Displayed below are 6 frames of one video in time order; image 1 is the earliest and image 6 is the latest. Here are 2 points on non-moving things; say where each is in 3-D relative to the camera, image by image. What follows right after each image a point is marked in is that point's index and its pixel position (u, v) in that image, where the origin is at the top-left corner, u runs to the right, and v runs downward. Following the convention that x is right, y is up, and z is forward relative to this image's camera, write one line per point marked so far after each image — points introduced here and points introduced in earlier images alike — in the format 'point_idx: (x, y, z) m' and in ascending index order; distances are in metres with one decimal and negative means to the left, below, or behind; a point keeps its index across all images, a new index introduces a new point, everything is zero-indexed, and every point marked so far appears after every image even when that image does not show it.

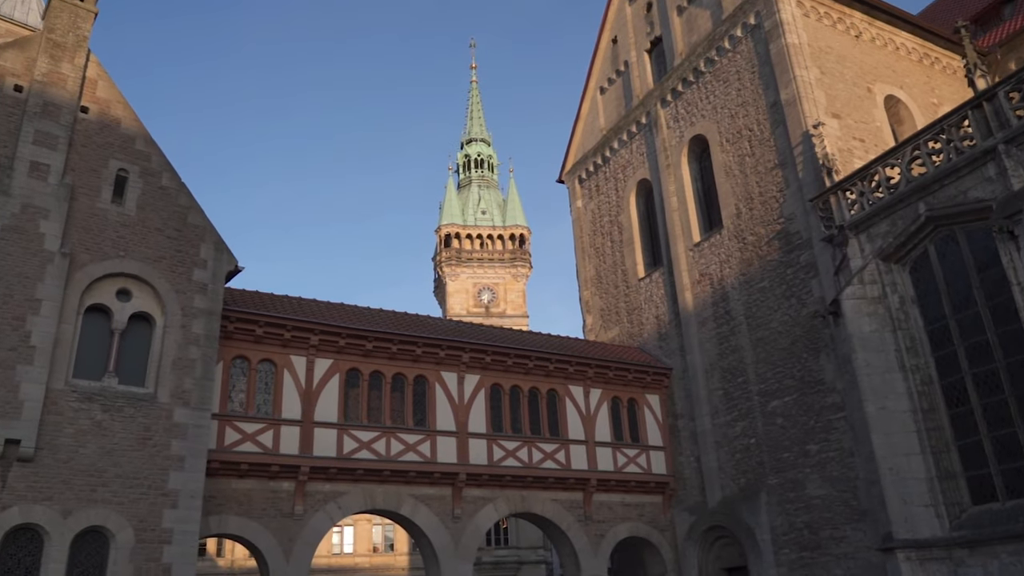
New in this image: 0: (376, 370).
0: (-3.1, -1.9, +18.4) m
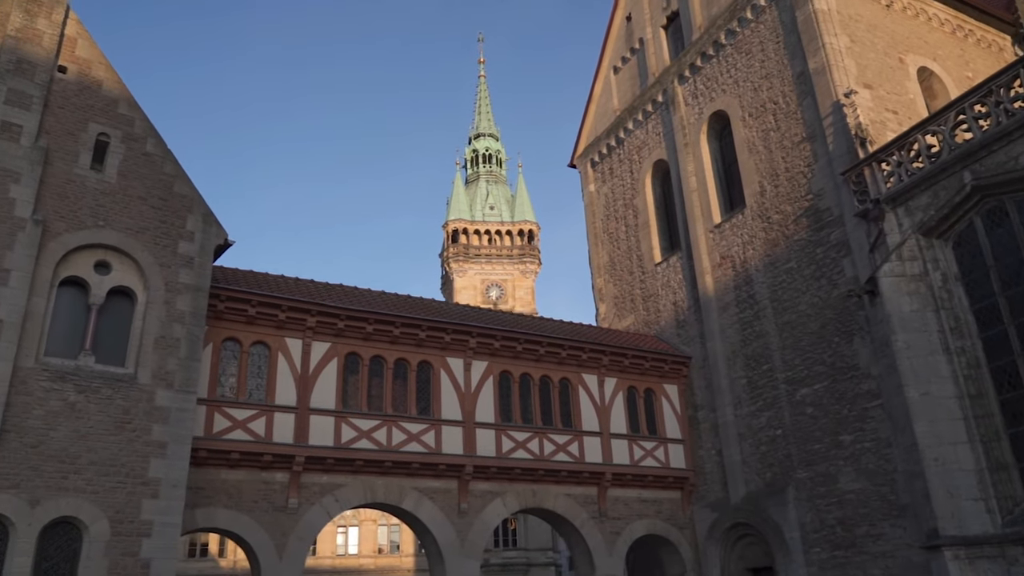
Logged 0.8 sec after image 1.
0: (-2.9, -1.5, +17.2) m
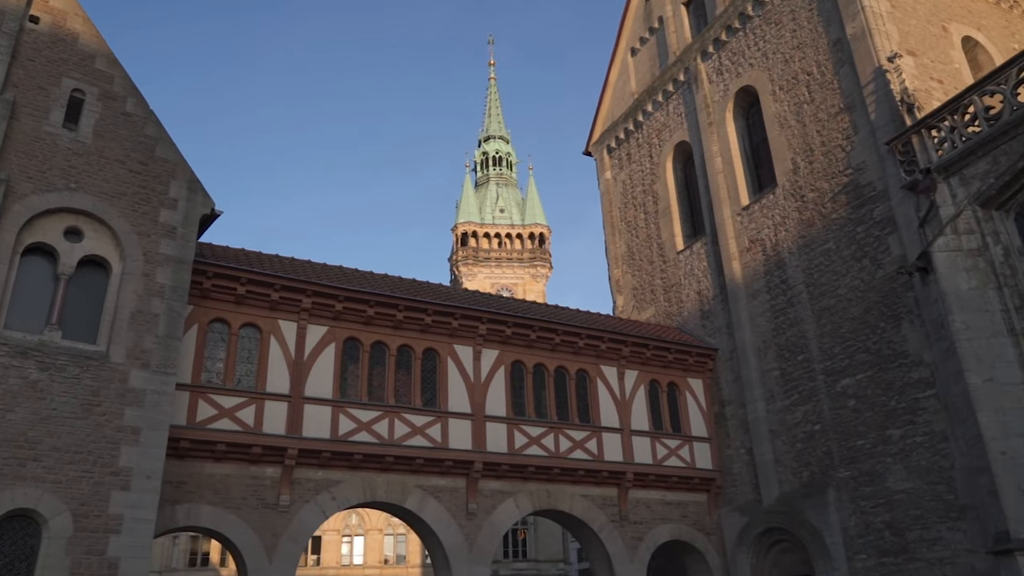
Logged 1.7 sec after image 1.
0: (-2.6, -1.1, +15.9) m
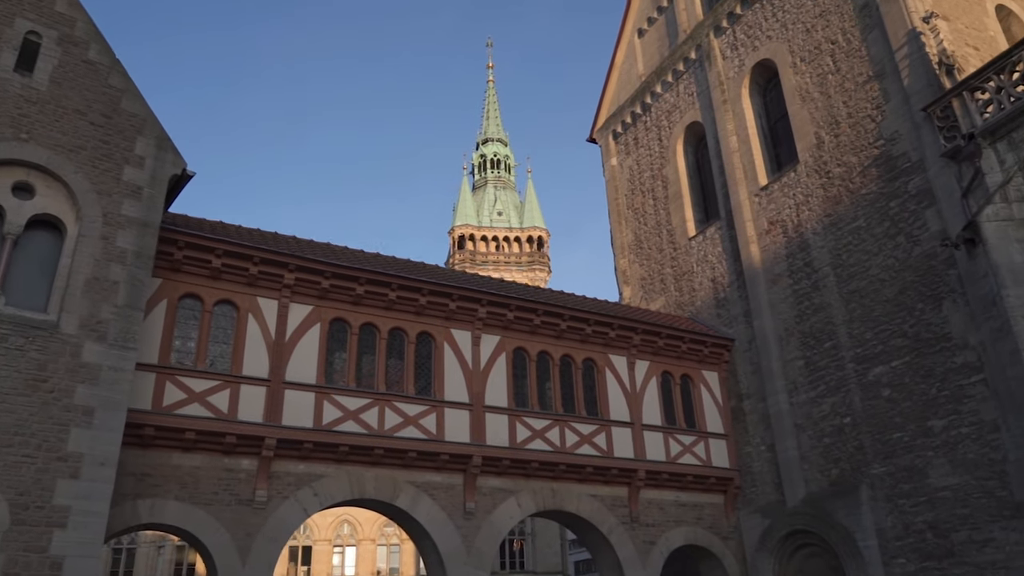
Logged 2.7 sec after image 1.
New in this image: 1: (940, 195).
0: (-2.6, -0.6, +14.5) m
1: (+7.4, +1.6, +13.9) m
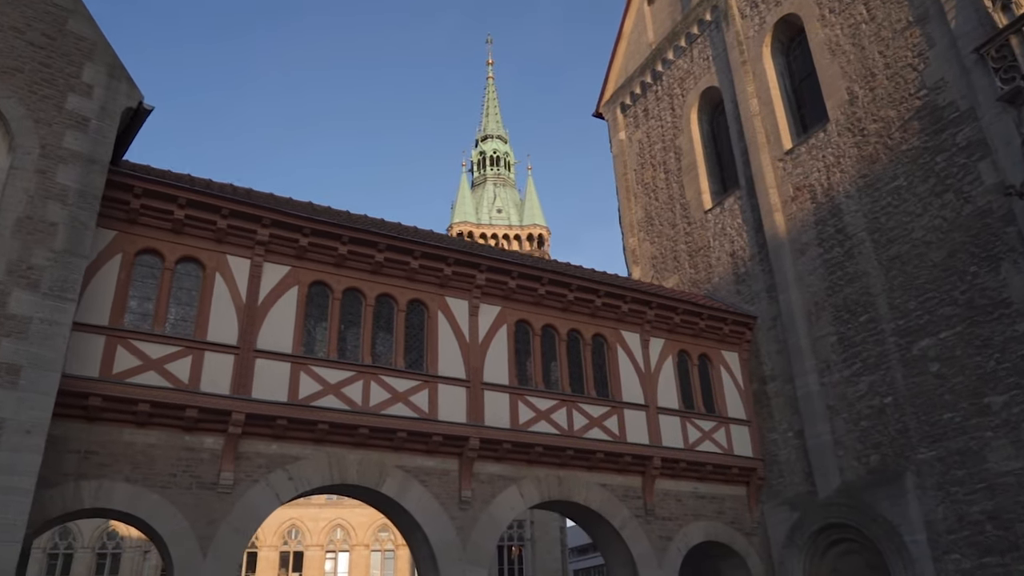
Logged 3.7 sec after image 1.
0: (-2.6, 0.0, +12.9) m
1: (+7.5, +2.2, +12.4) m
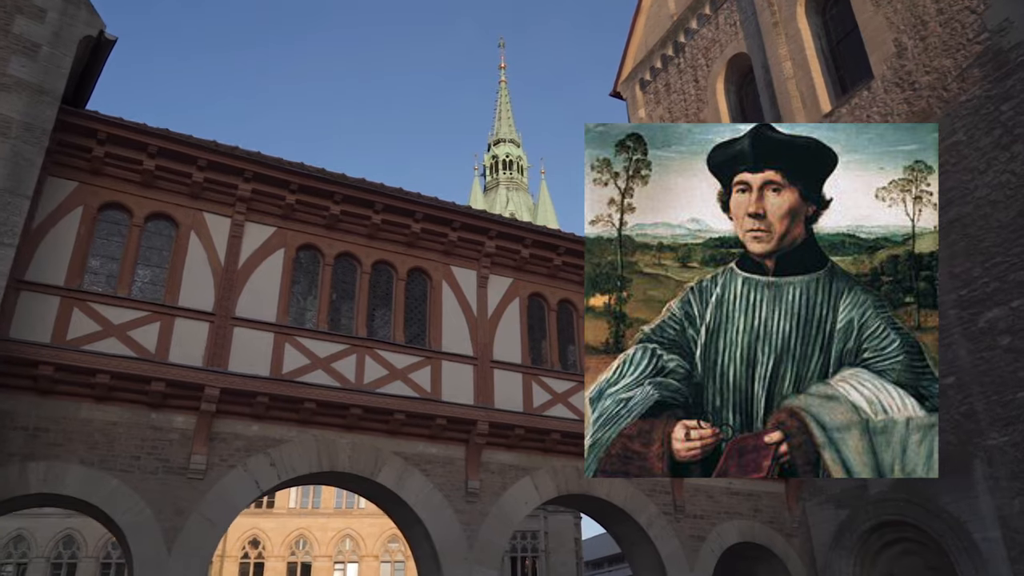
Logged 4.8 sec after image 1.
0: (-2.4, +0.5, +11.5) m
1: (+7.7, +2.7, +10.9) m
